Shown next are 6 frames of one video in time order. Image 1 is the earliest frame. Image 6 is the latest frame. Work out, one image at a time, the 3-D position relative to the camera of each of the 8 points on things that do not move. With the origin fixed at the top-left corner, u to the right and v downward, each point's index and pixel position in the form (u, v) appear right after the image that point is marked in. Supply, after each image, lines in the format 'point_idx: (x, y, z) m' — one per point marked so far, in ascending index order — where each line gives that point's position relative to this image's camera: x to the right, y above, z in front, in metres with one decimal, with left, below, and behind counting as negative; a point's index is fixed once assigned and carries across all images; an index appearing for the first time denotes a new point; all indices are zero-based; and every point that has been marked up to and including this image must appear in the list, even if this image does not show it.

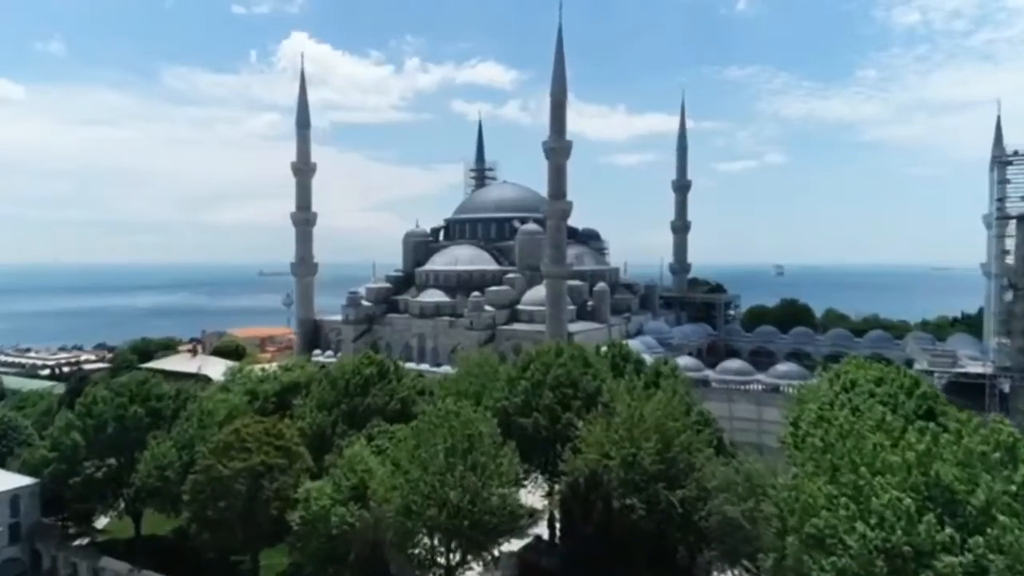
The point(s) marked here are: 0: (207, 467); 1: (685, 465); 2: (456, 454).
0: (-5.5, -3.2, +18.3) m
1: (+2.9, -2.9, +17.1) m
2: (-0.9, -2.7, +16.4) m
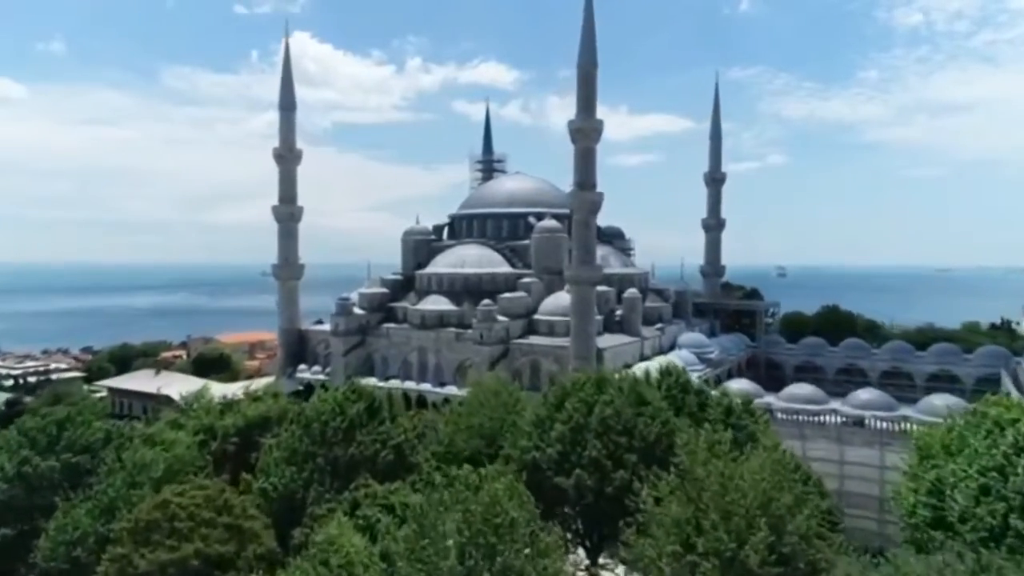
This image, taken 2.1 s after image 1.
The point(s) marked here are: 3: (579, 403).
0: (-5.0, -3.4, +13.0) m
1: (+3.4, -3.1, +11.7) m
2: (-0.4, -2.8, +11.0) m
3: (+1.1, -1.9, +16.6) m
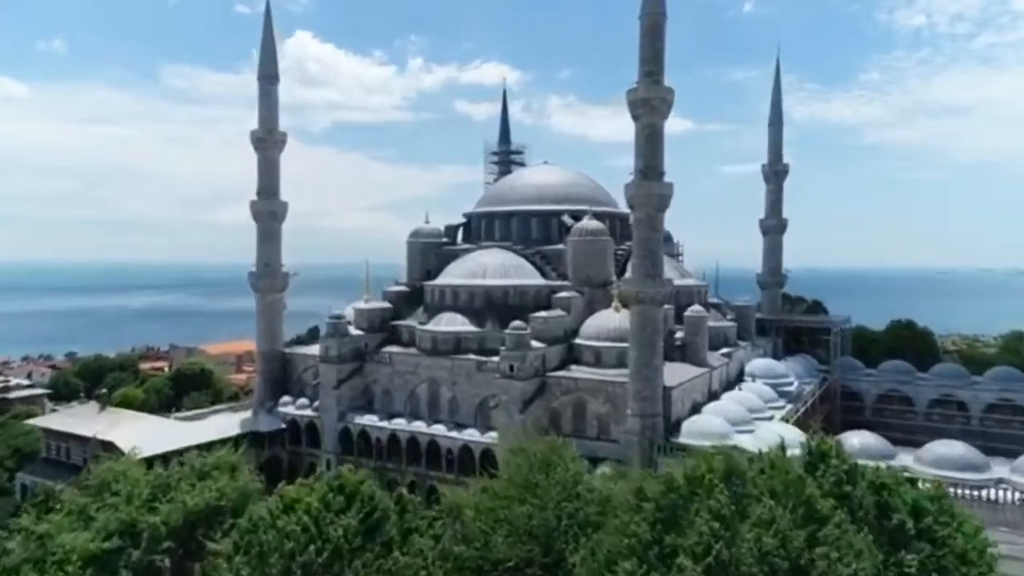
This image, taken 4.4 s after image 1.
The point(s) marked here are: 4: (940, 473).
0: (-4.1, -3.8, +6.4) m
1: (+4.2, -3.6, +5.2) m
2: (+0.5, -3.3, +4.5) m
3: (+1.9, -2.3, +10.0) m
4: (+7.6, -3.3, +18.3) m
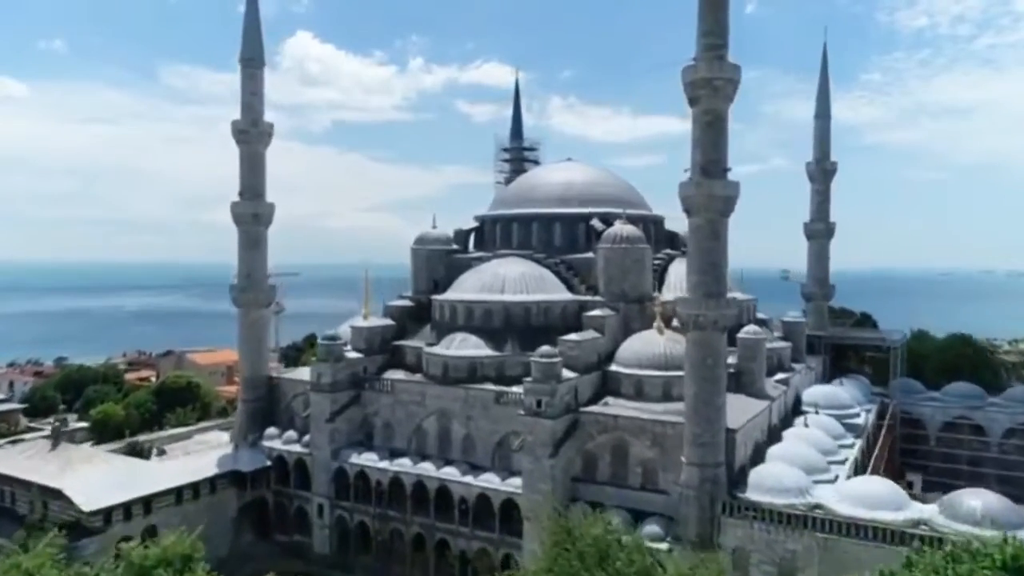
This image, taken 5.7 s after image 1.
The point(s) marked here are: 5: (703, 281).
0: (-3.6, -4.1, +2.5) m
1: (+4.7, -3.9, +1.3) m
2: (+1.0, -3.6, +0.6) m
3: (+2.5, -2.6, +6.1) m
4: (+8.1, -3.7, +14.4) m
5: (+3.3, +0.1, +17.6) m
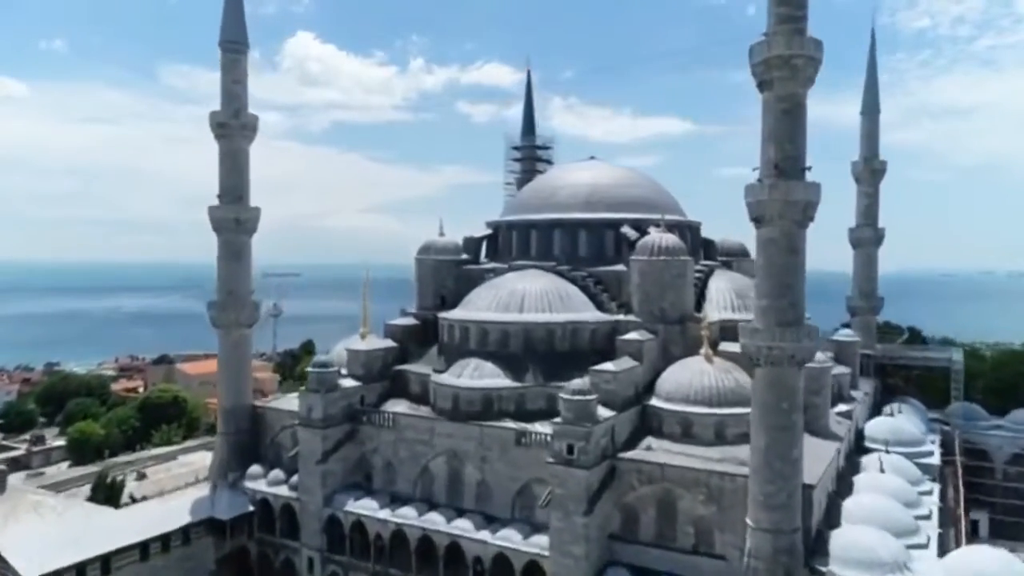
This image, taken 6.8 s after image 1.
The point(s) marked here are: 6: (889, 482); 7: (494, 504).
0: (-3.2, -4.5, -0.7) m
1: (+5.2, -4.3, -1.9) m
2: (+1.4, -4.0, -2.6) m
3: (+2.9, -3.0, +2.9) m
4: (+8.5, -4.0, +11.1) m
5: (+3.7, -0.2, +14.3) m
6: (+6.6, -3.4, +17.9) m
7: (-0.3, -3.9, +18.4) m
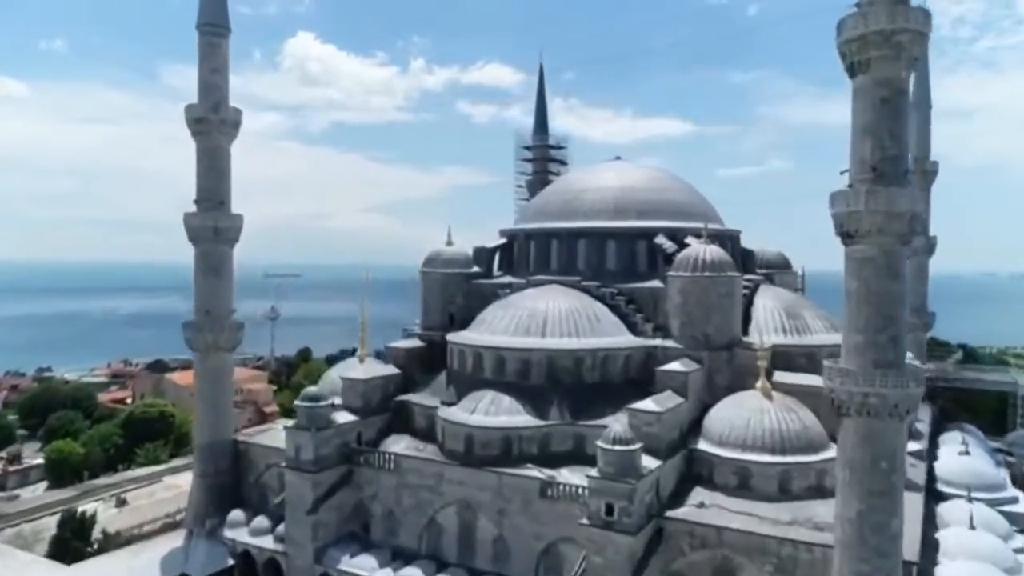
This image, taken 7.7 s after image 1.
0: (-2.8, -4.8, -3.5) m
1: (+5.5, -4.6, -4.7) m
2: (+1.8, -4.3, -5.4) m
3: (+3.2, -3.3, +0.1) m
4: (+8.9, -4.4, +8.3) m
5: (+4.1, -0.6, +11.5) m
6: (+6.9, -3.8, +15.1) m
7: (0.0, -4.2, +15.6) m
